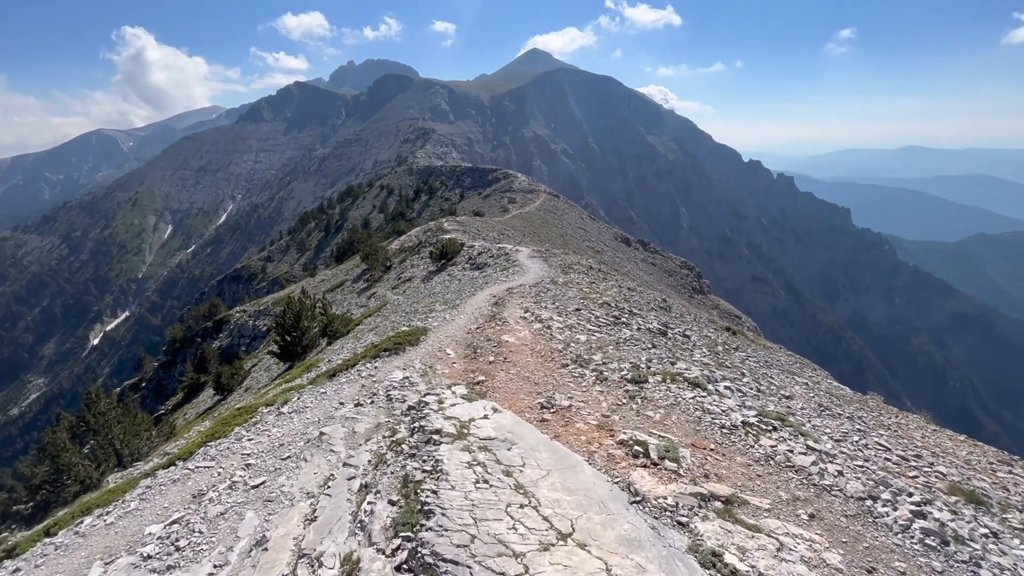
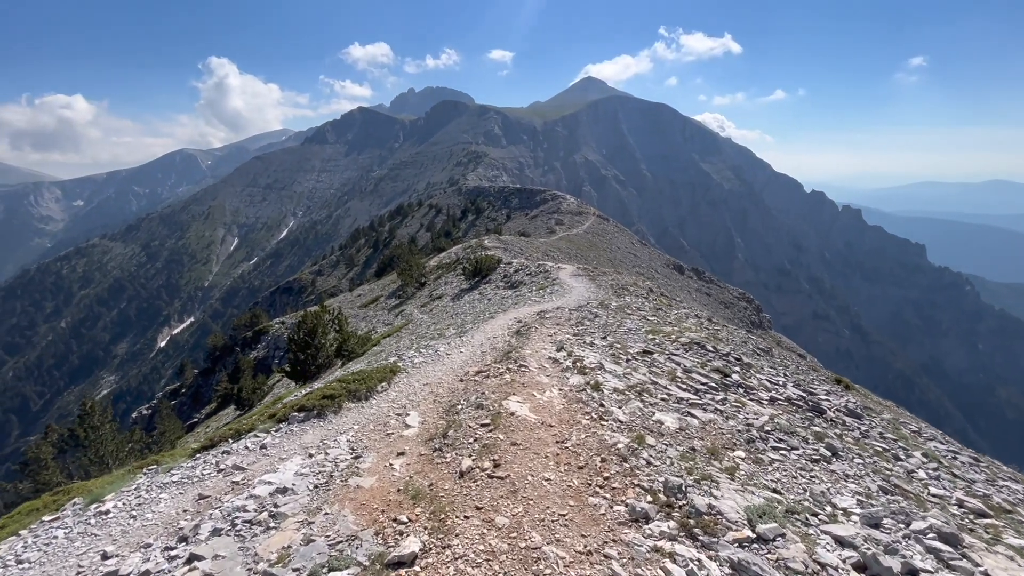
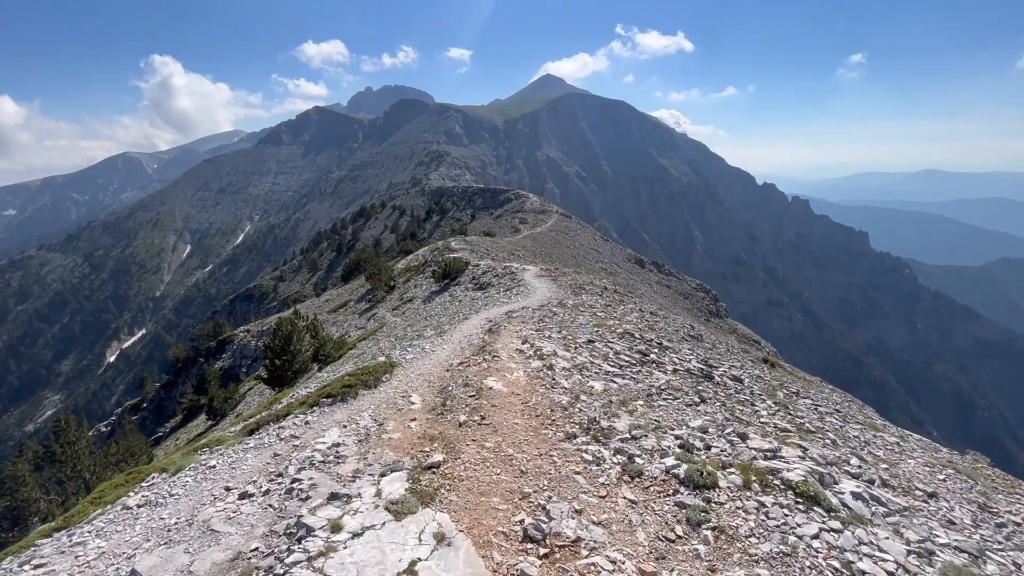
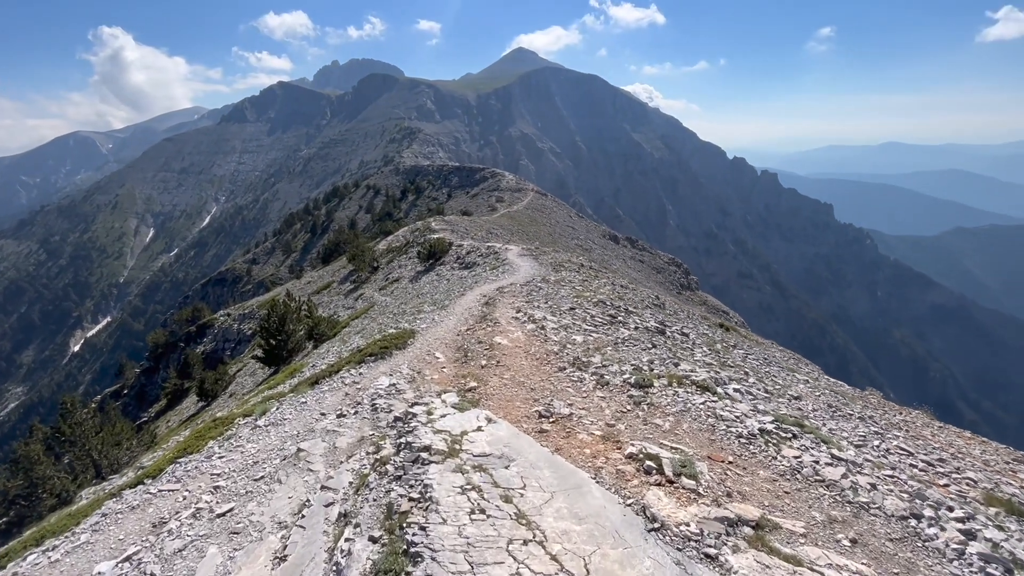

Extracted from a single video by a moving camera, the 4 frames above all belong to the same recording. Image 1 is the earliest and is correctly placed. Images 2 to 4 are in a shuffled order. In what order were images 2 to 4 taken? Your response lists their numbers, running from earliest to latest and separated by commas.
4, 3, 2
